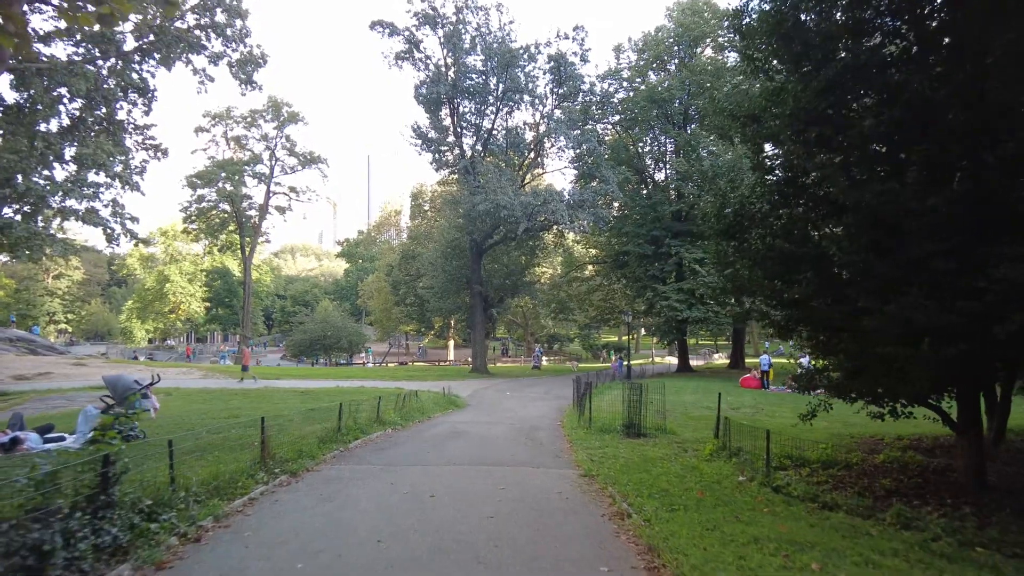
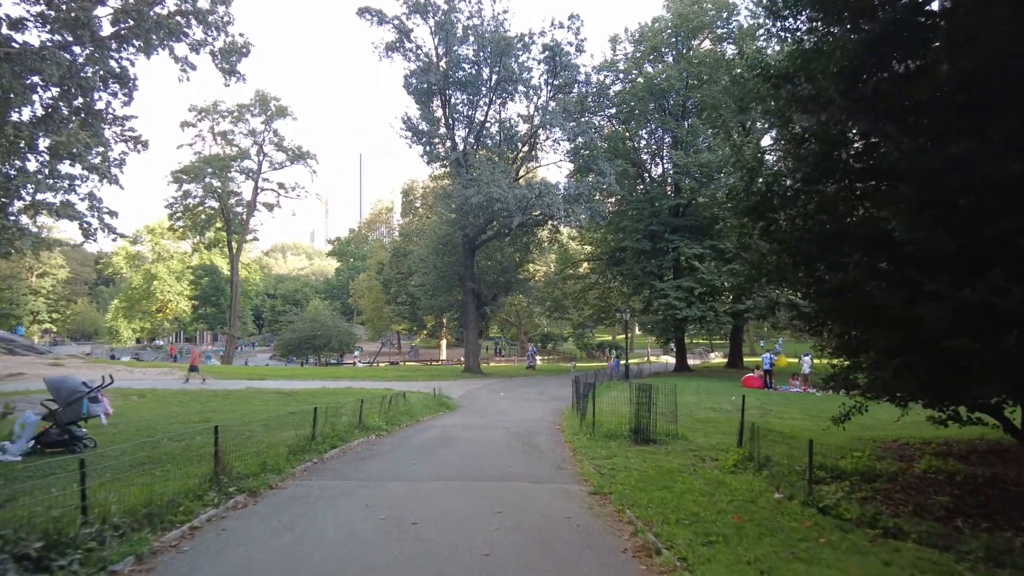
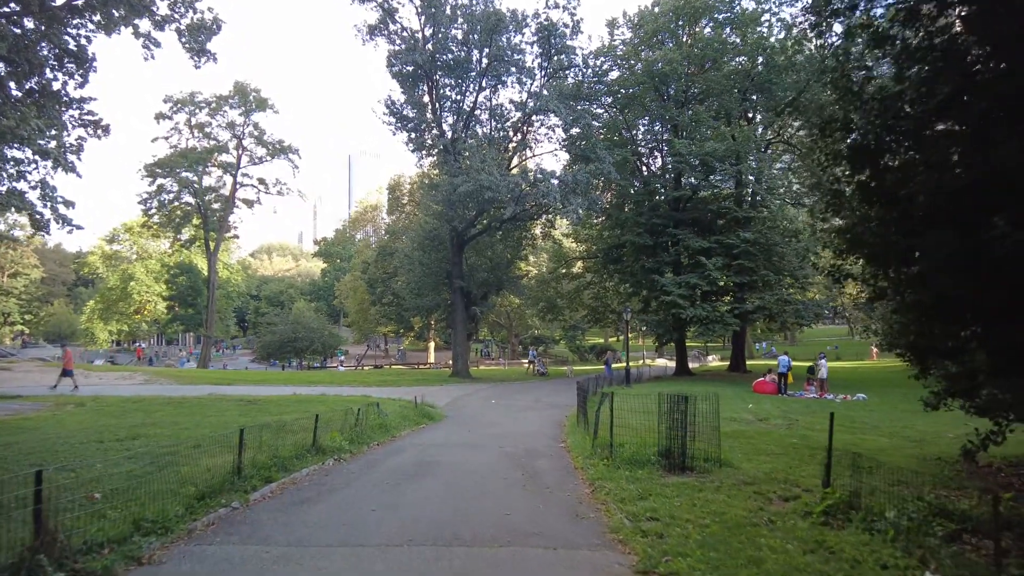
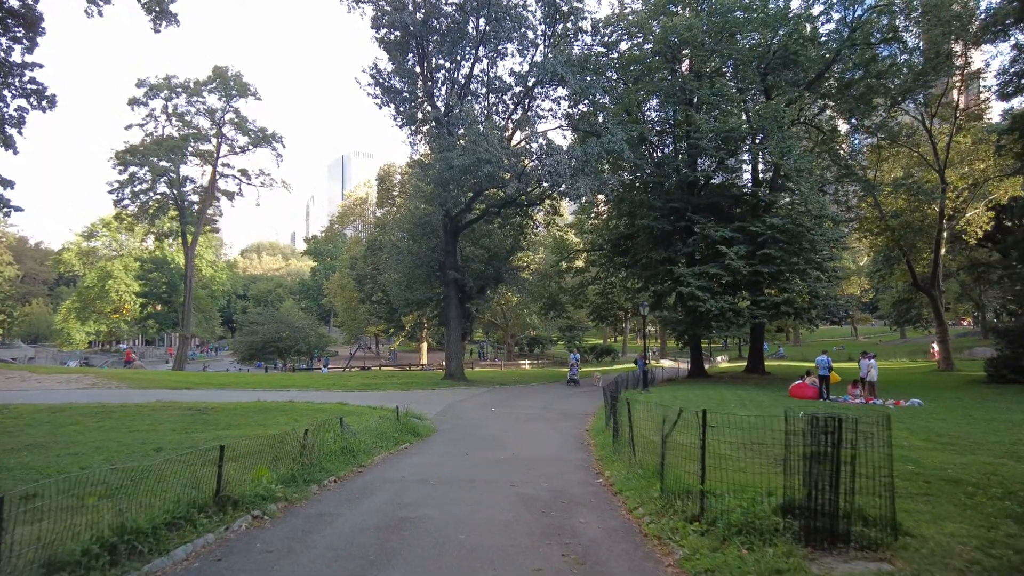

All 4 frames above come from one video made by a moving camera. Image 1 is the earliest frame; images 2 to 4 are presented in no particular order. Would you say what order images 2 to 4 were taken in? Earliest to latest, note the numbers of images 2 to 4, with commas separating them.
2, 3, 4
